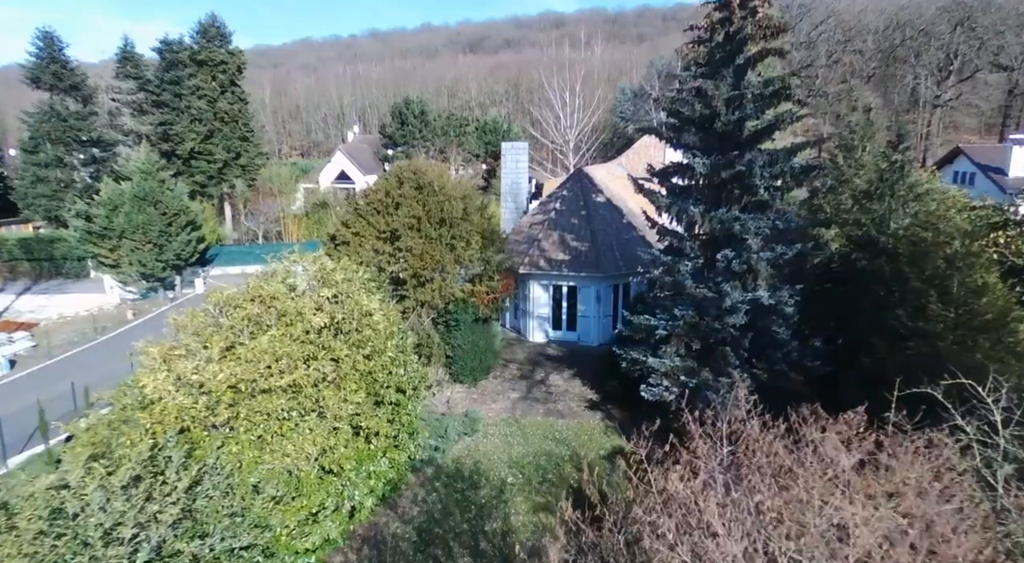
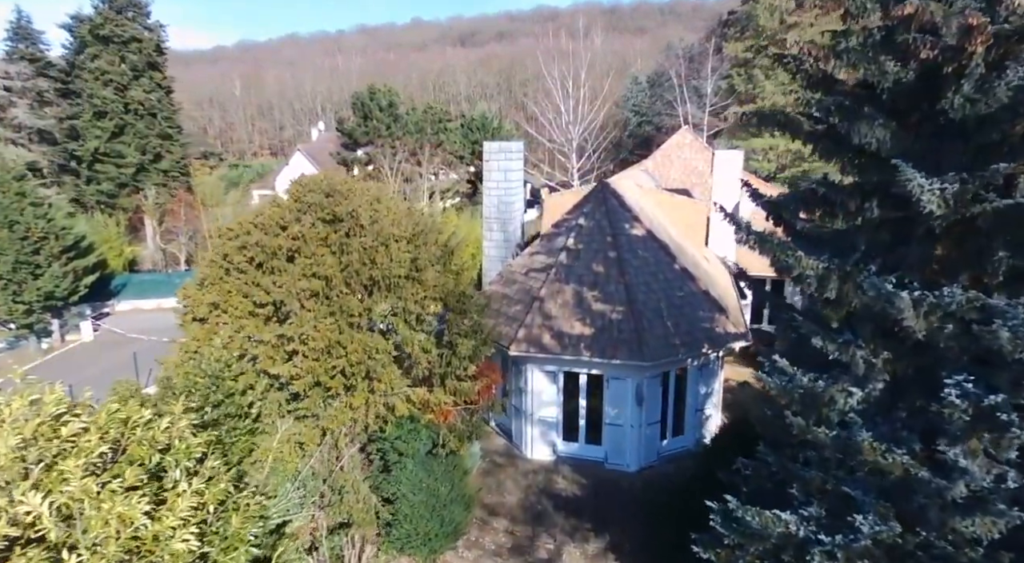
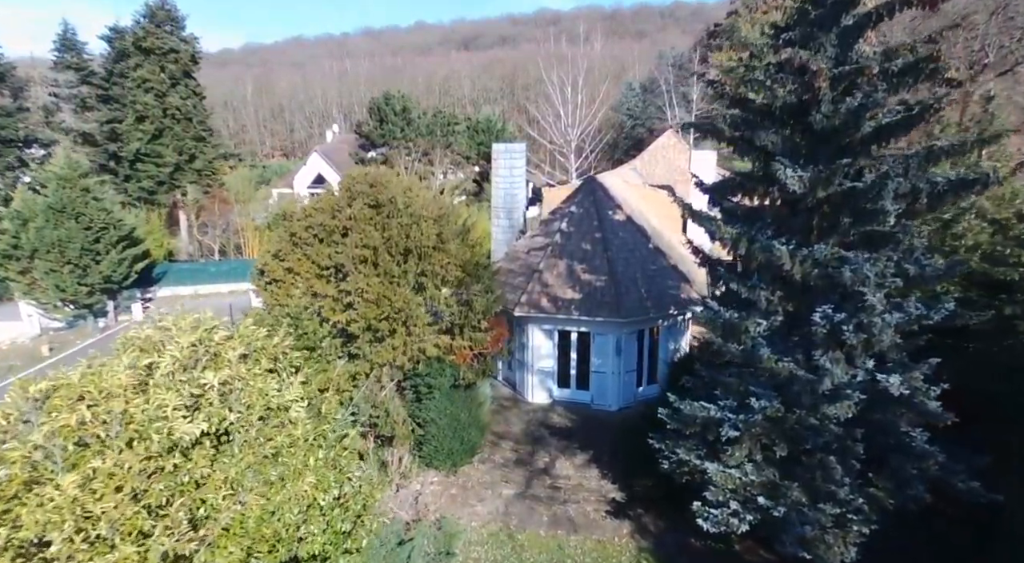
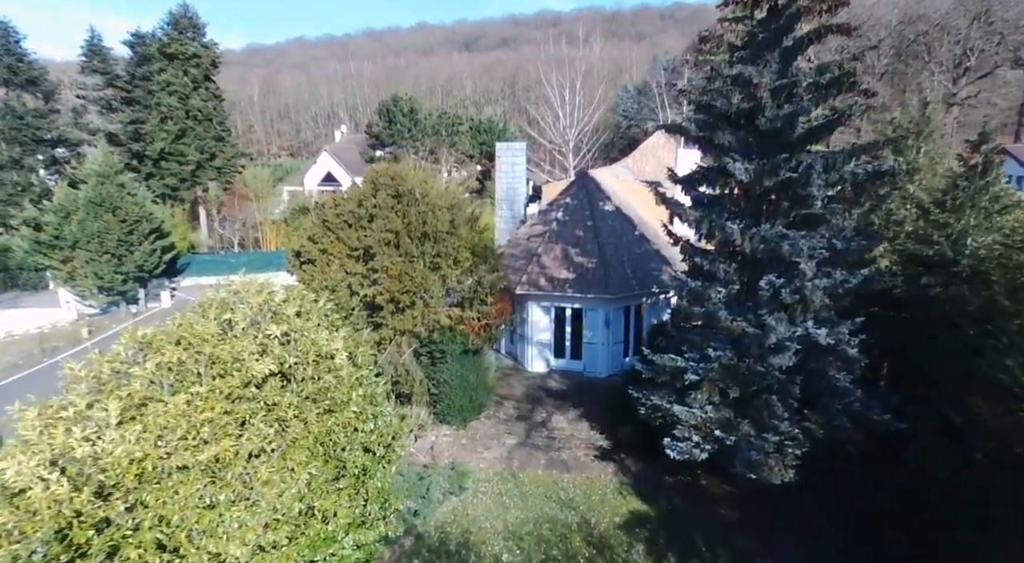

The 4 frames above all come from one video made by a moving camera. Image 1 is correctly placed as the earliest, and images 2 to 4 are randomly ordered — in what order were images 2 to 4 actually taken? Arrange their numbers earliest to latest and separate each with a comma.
4, 3, 2
